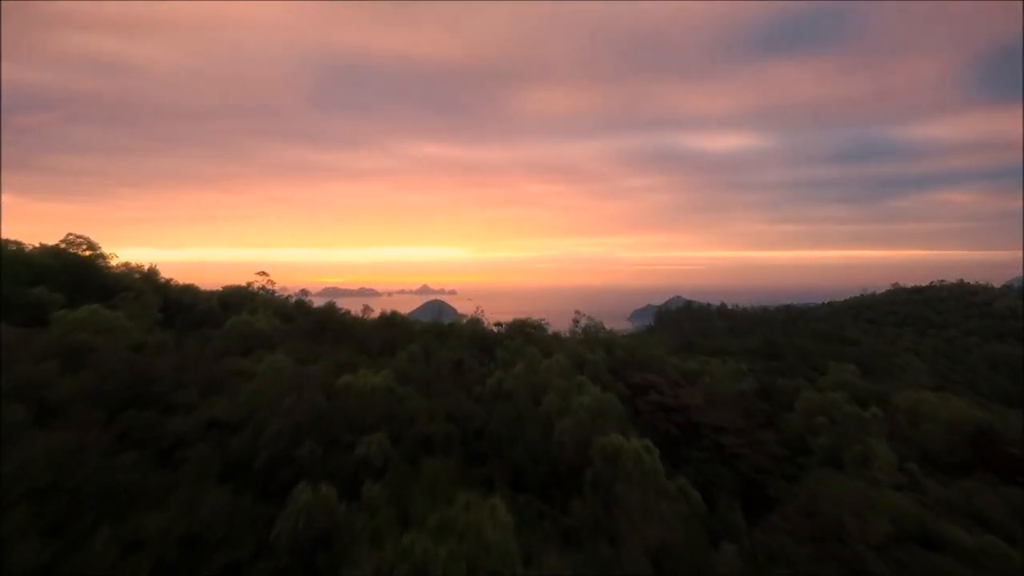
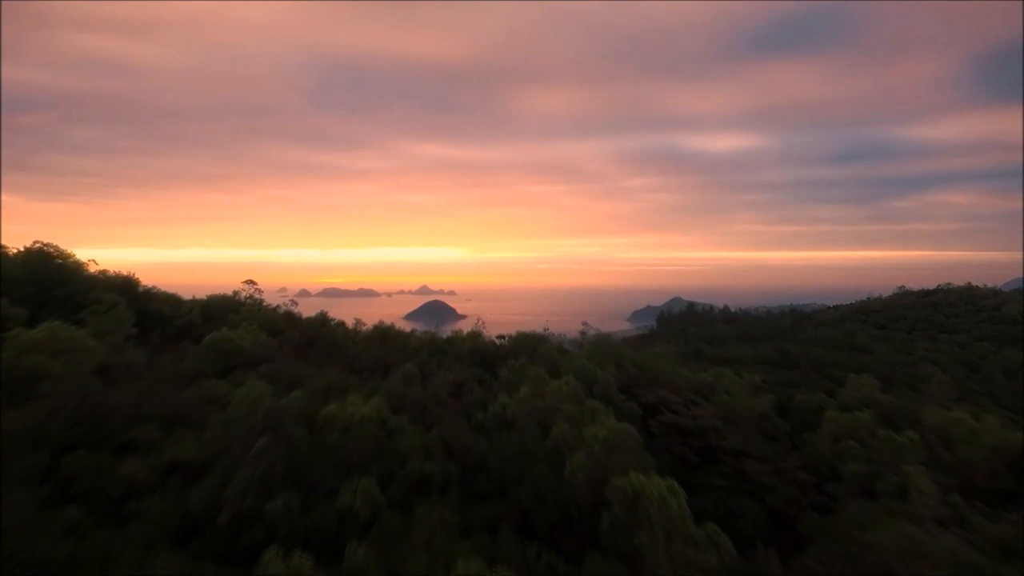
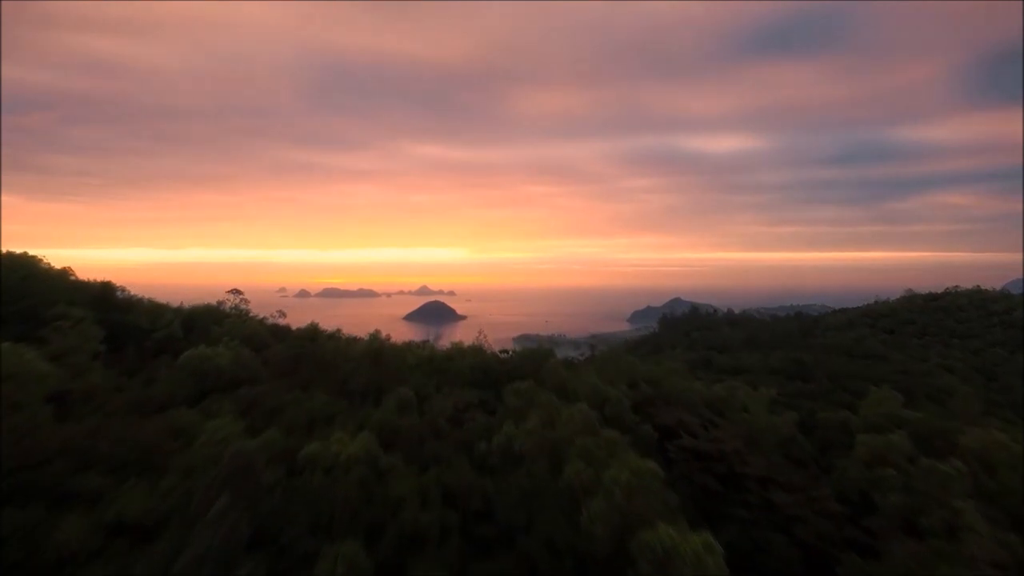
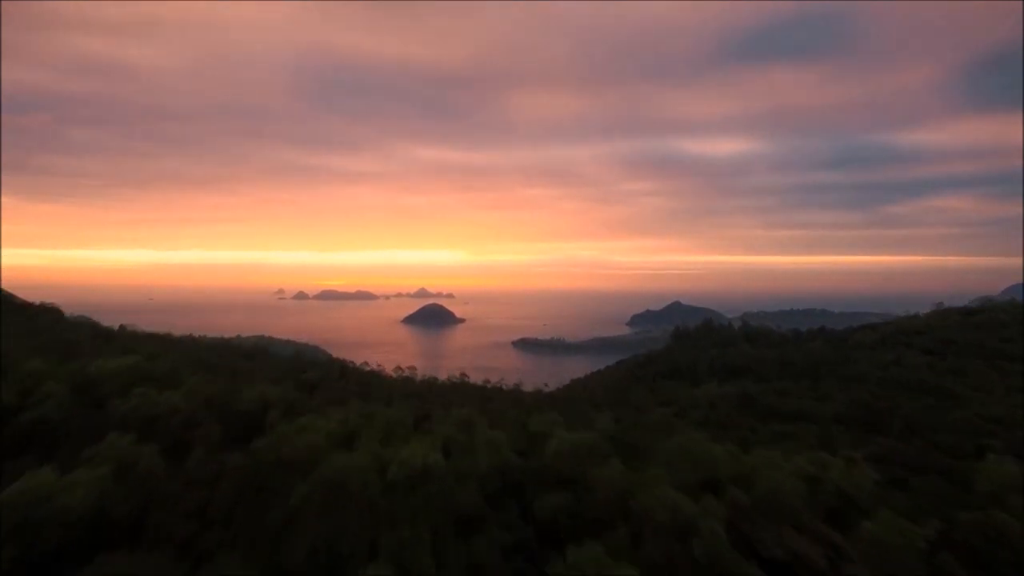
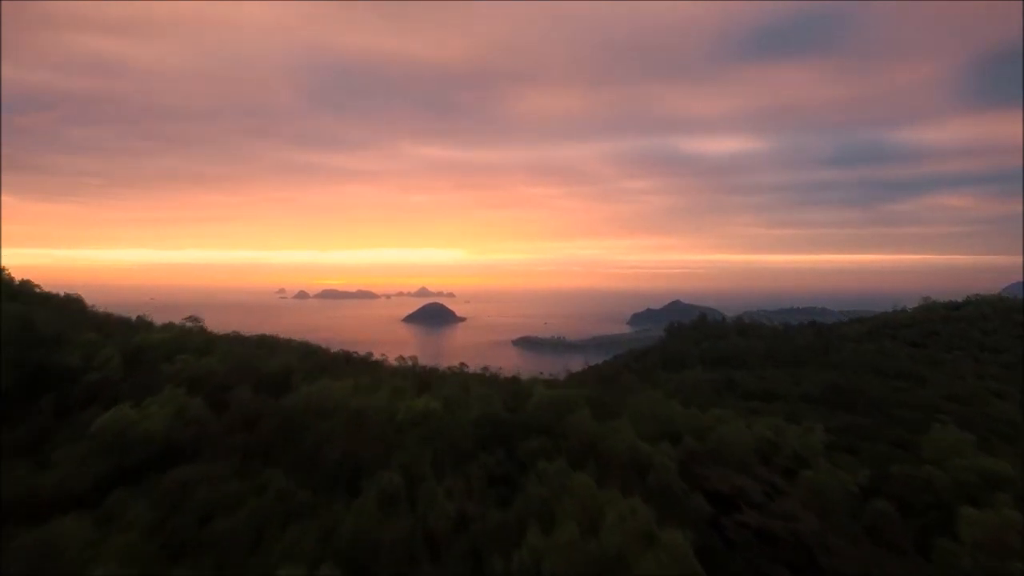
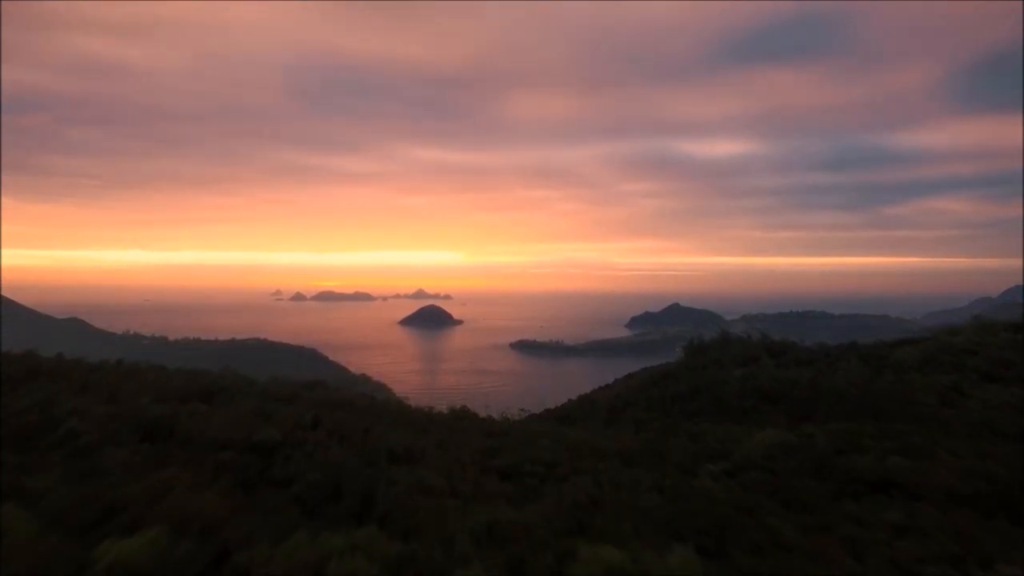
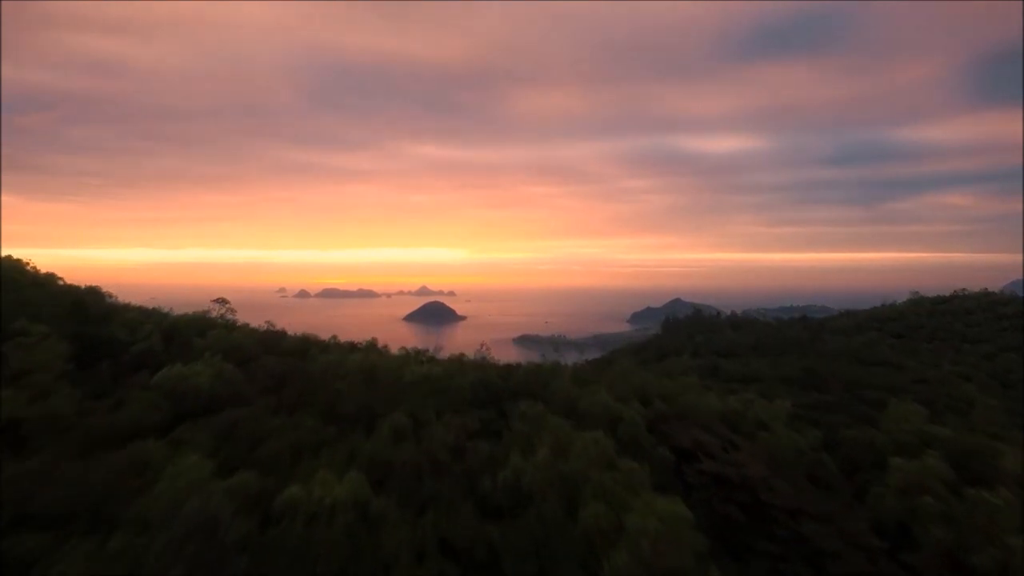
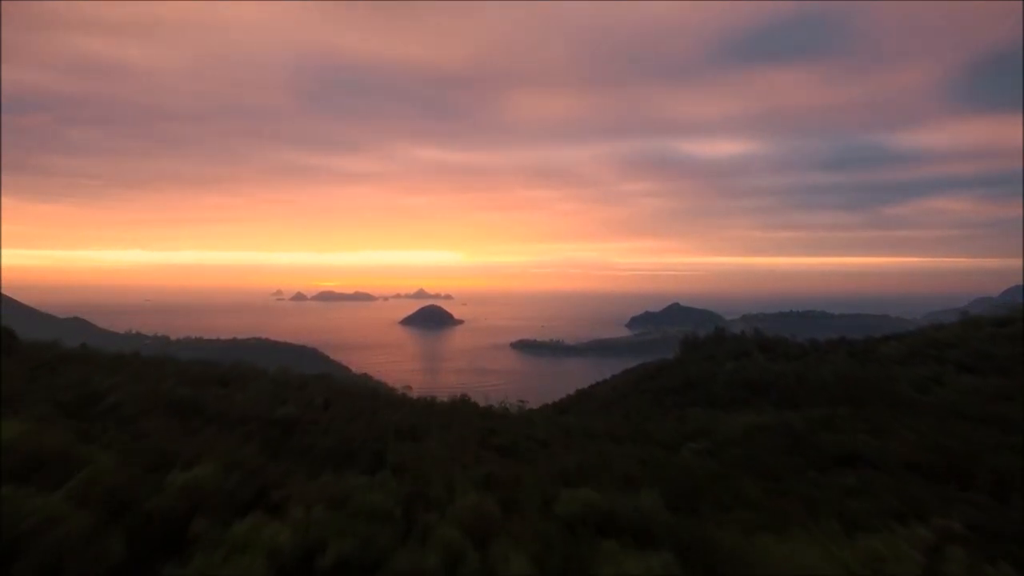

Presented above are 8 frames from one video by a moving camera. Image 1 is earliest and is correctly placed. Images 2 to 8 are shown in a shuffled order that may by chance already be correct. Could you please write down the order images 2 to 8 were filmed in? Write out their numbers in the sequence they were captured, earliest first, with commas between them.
2, 3, 7, 5, 4, 8, 6
